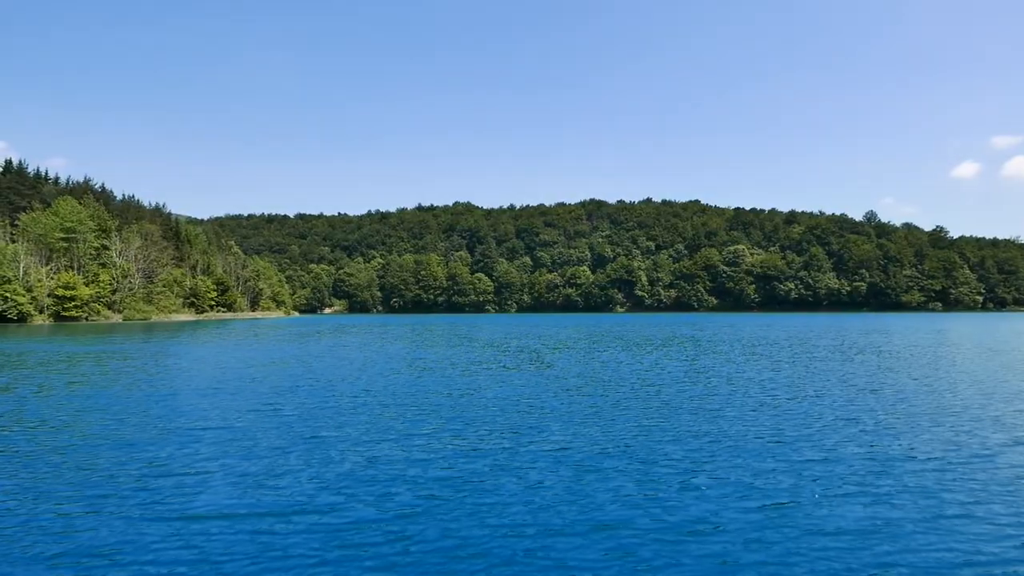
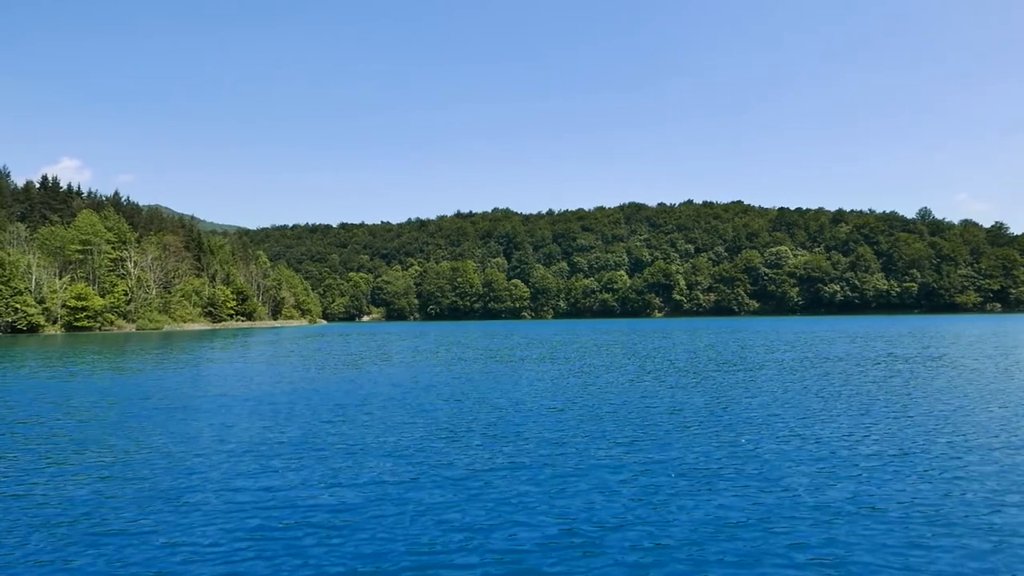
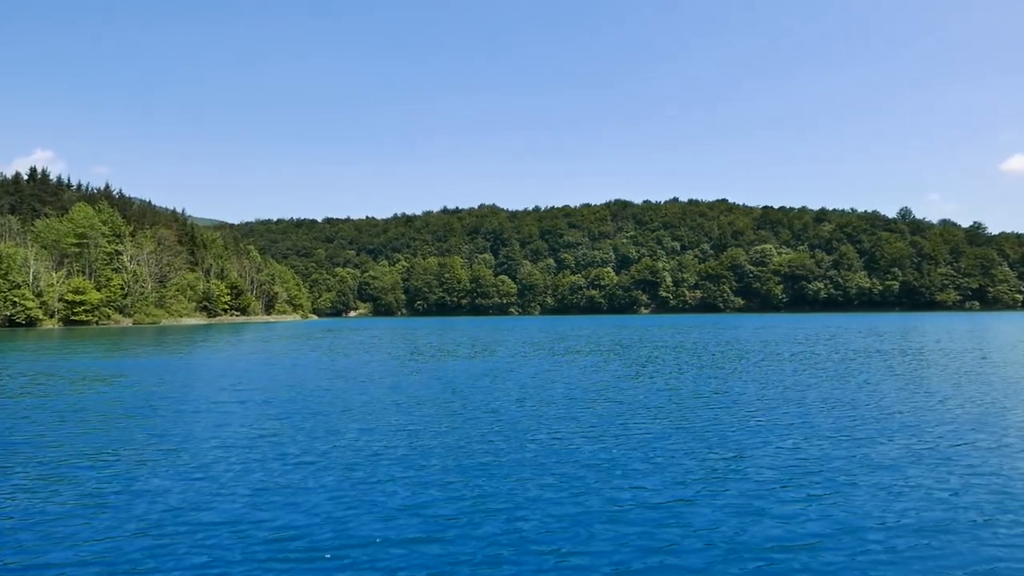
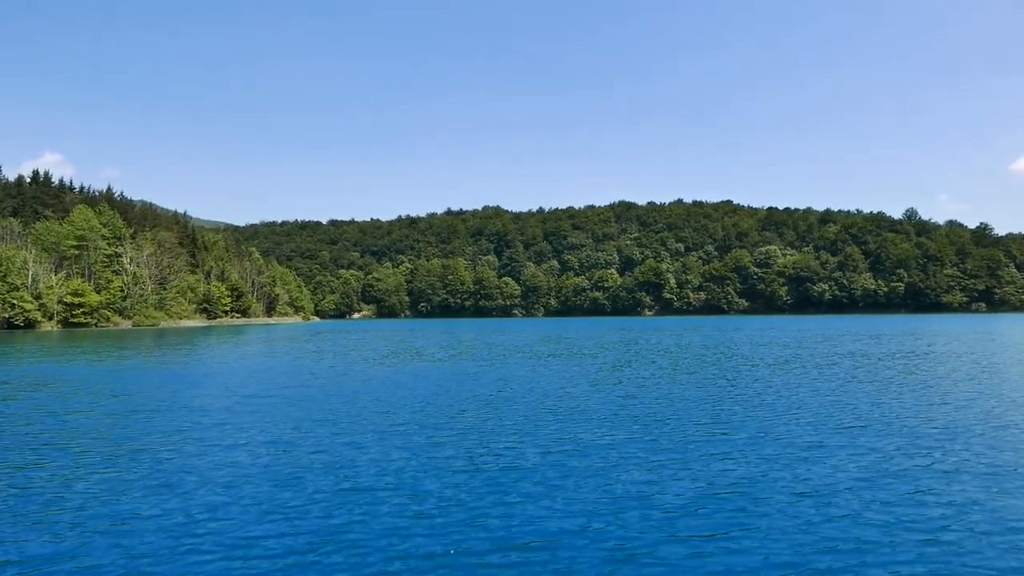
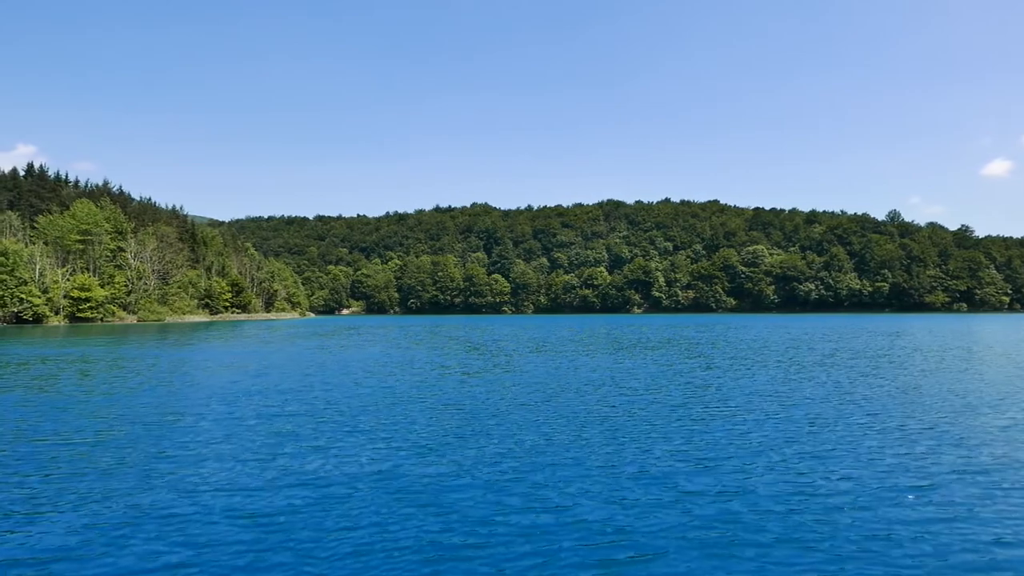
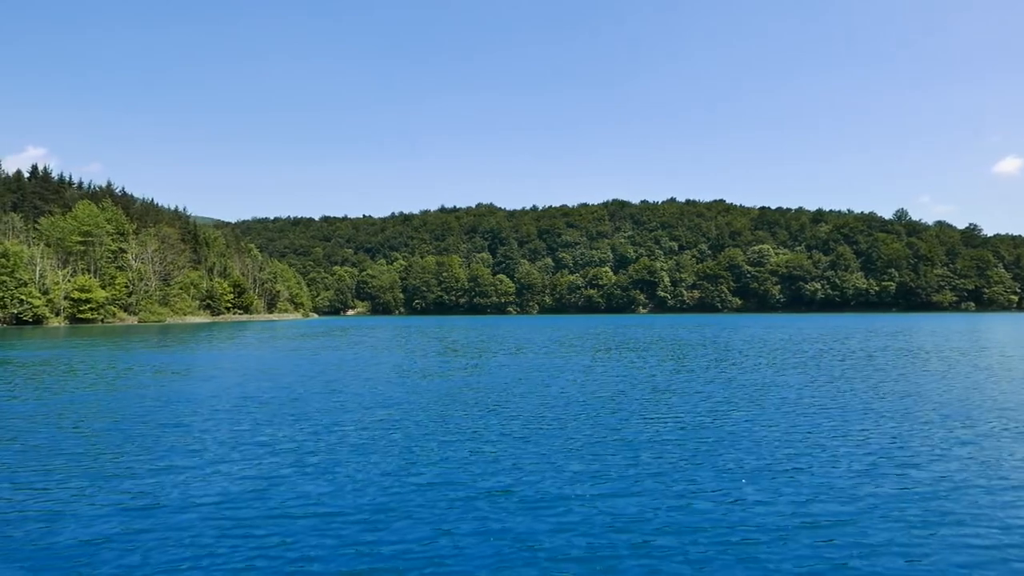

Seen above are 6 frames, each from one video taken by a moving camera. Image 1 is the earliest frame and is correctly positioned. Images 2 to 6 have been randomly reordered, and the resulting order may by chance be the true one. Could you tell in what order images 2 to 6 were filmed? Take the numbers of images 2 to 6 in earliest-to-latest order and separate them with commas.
5, 6, 3, 4, 2
